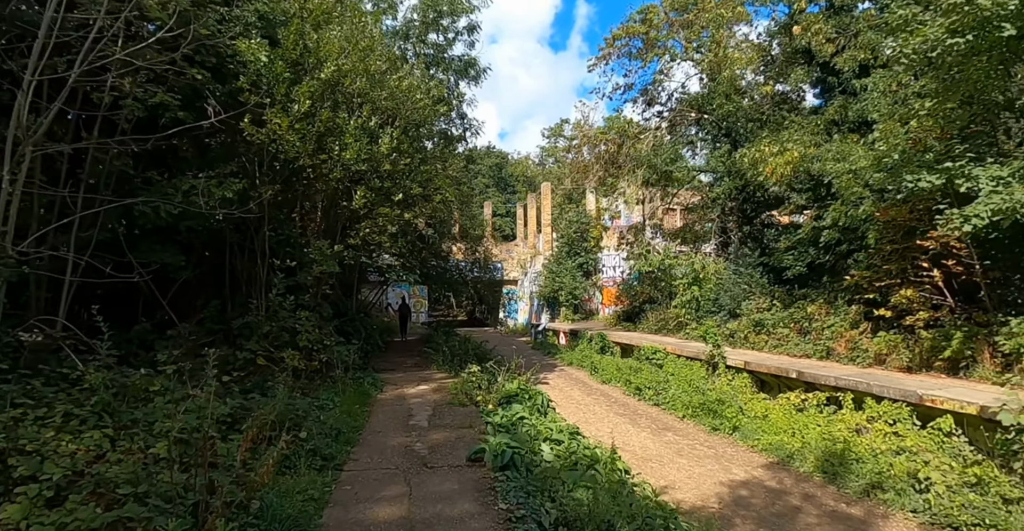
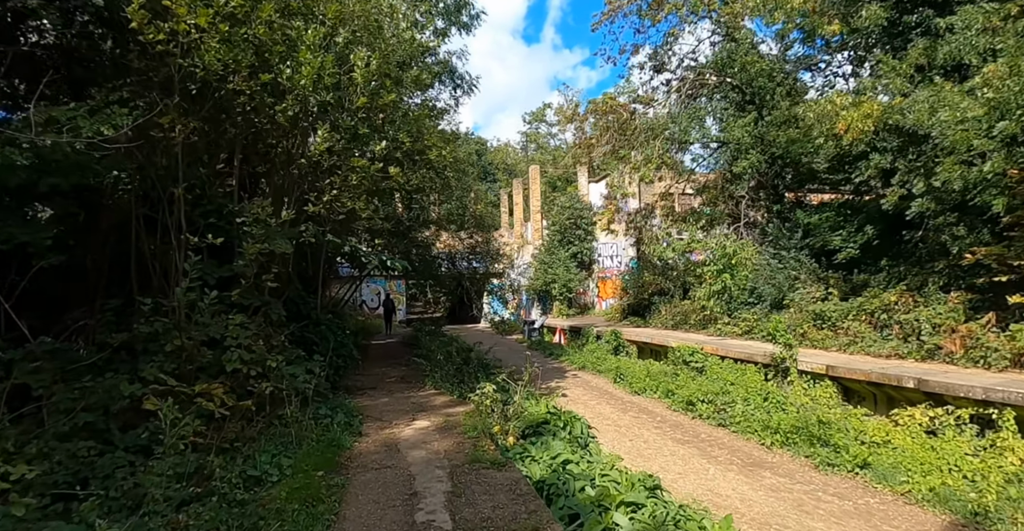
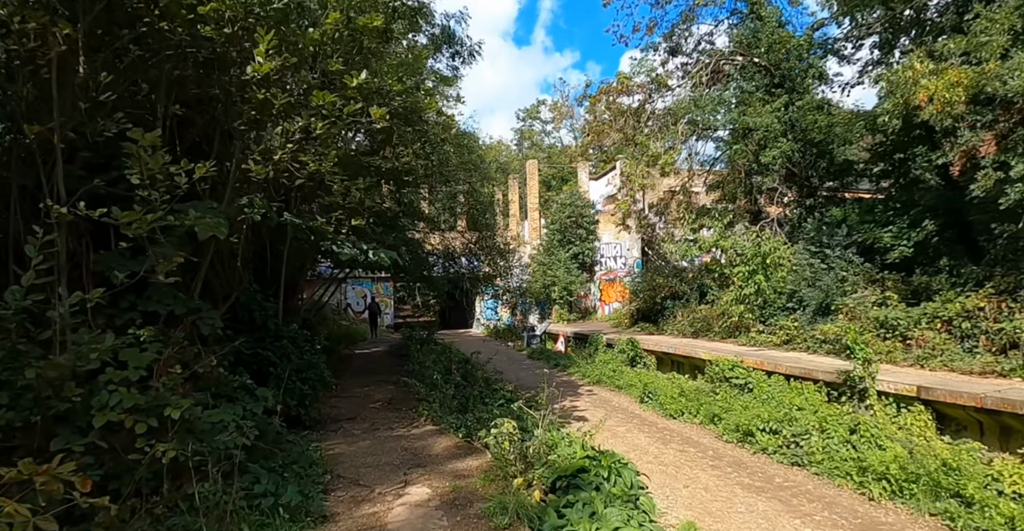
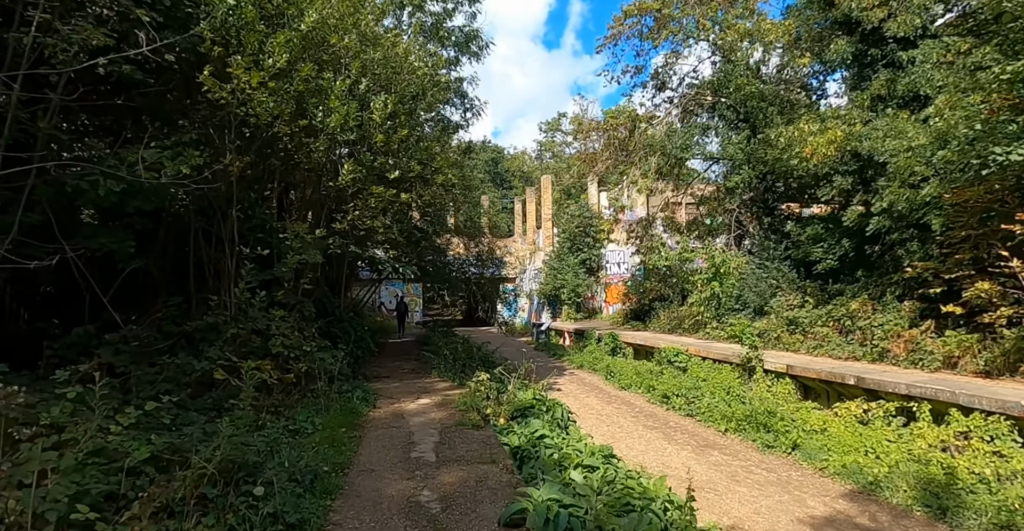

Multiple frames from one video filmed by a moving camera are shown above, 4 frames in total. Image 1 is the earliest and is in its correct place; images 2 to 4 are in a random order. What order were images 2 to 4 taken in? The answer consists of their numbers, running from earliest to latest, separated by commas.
4, 2, 3
